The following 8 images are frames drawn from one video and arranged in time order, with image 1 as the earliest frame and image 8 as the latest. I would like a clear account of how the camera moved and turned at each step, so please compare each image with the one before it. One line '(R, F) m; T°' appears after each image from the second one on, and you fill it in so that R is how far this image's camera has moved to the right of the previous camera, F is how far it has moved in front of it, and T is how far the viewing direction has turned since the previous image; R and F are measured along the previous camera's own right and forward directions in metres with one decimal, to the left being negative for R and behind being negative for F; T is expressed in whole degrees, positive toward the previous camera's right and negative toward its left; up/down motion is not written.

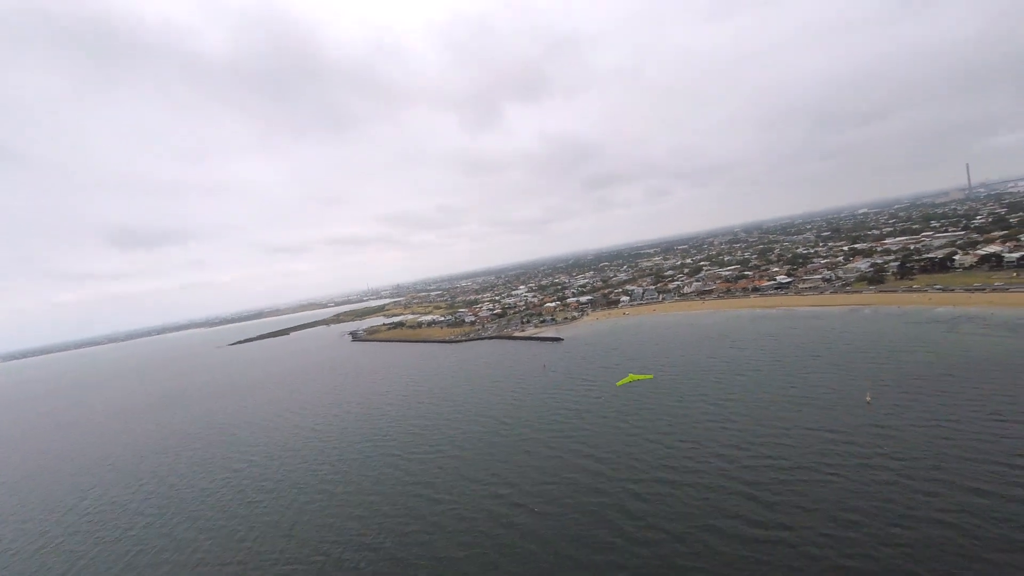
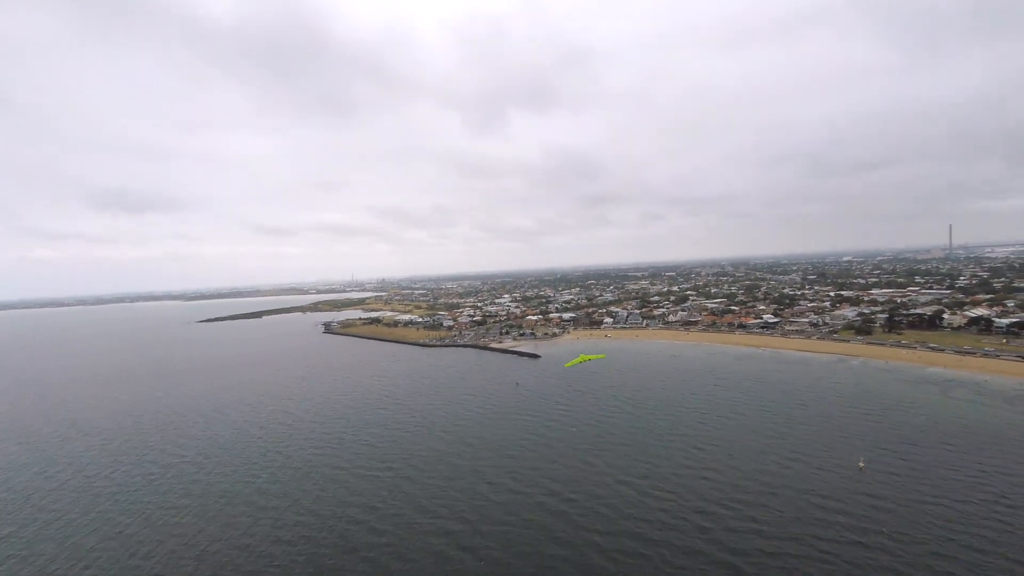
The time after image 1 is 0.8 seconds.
(+0.3, +2.5) m; +2°
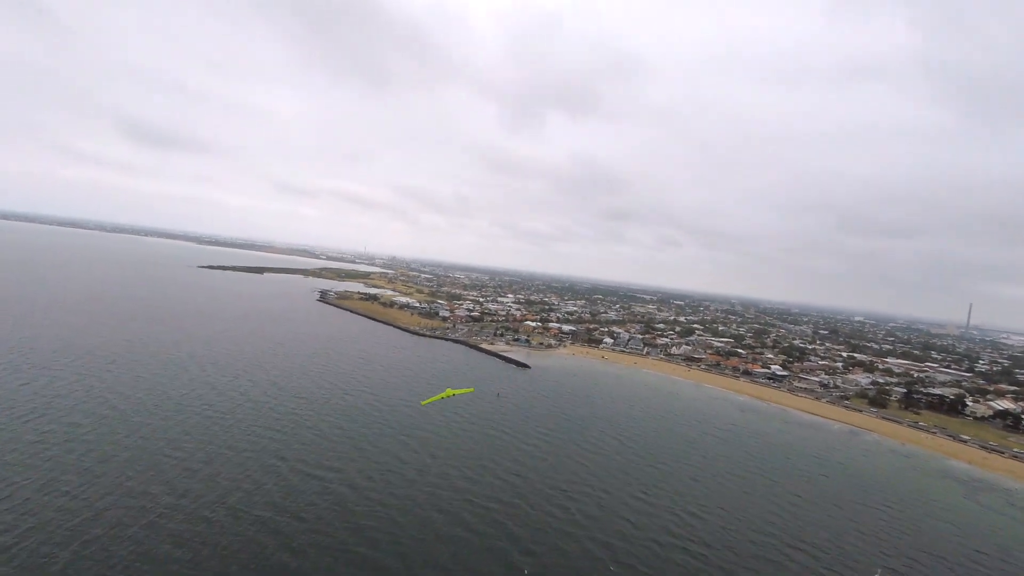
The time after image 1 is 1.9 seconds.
(+0.4, +3.3) m; -1°
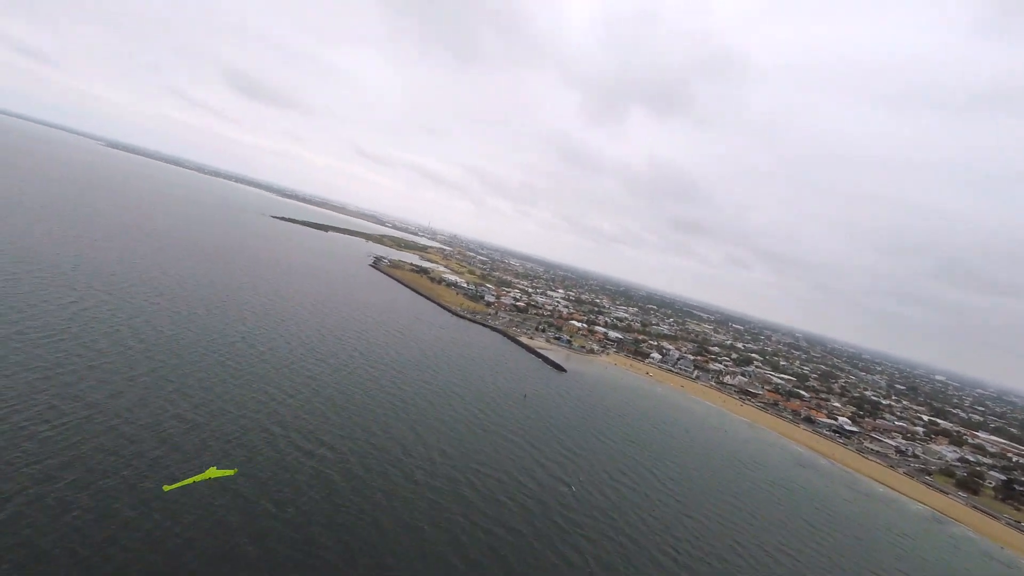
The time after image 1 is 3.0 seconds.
(+0.3, +3.2) m; -6°
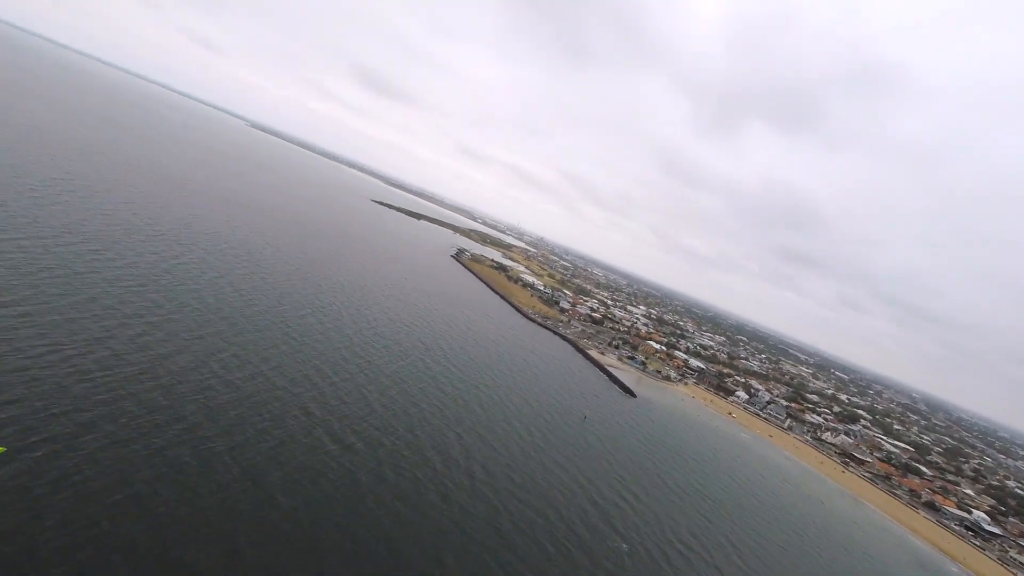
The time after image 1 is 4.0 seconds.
(+0.3, +2.9) m; -10°
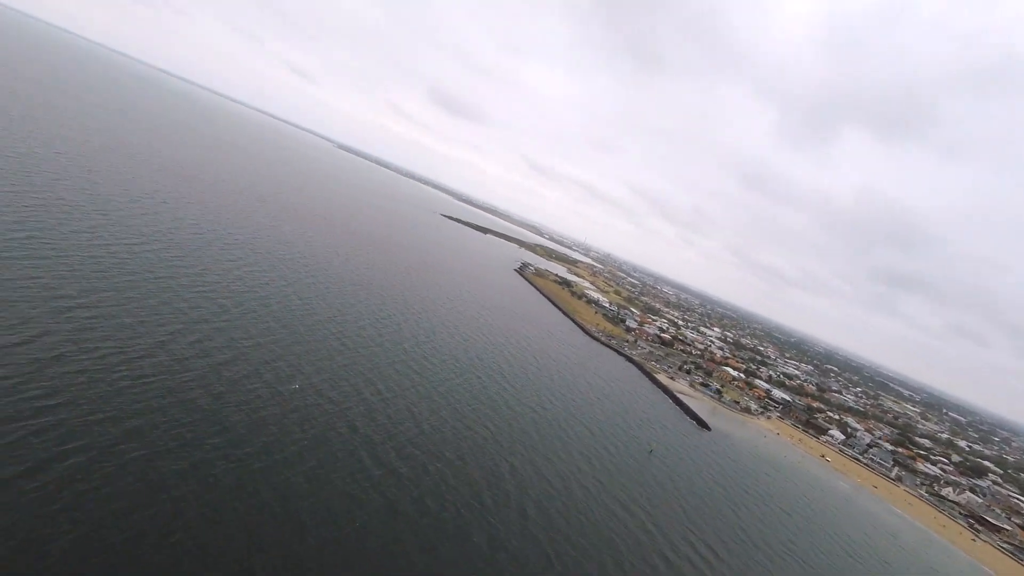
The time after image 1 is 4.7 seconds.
(+0.2, +2.1) m; -8°
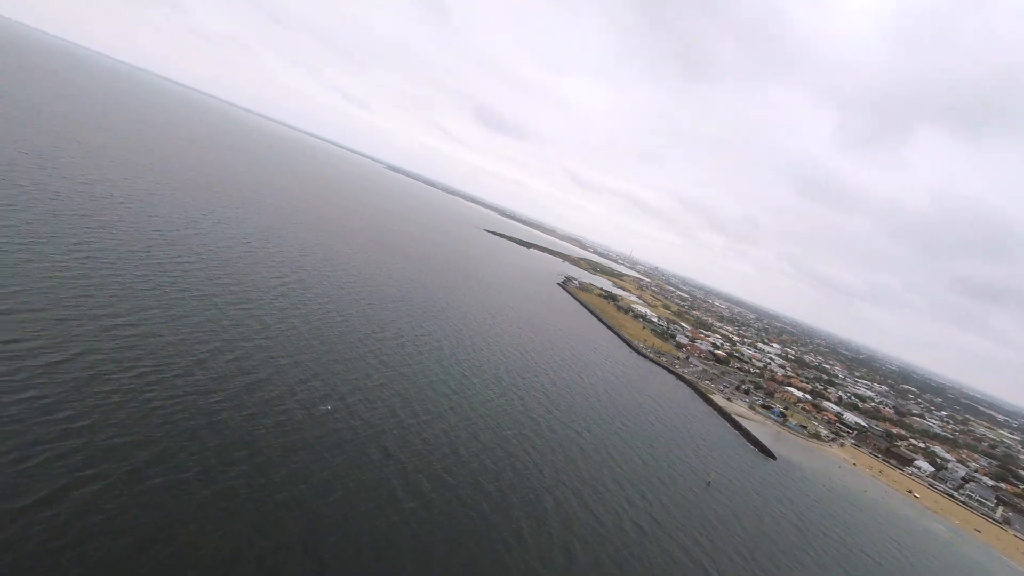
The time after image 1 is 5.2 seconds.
(+0.2, +1.6) m; -6°
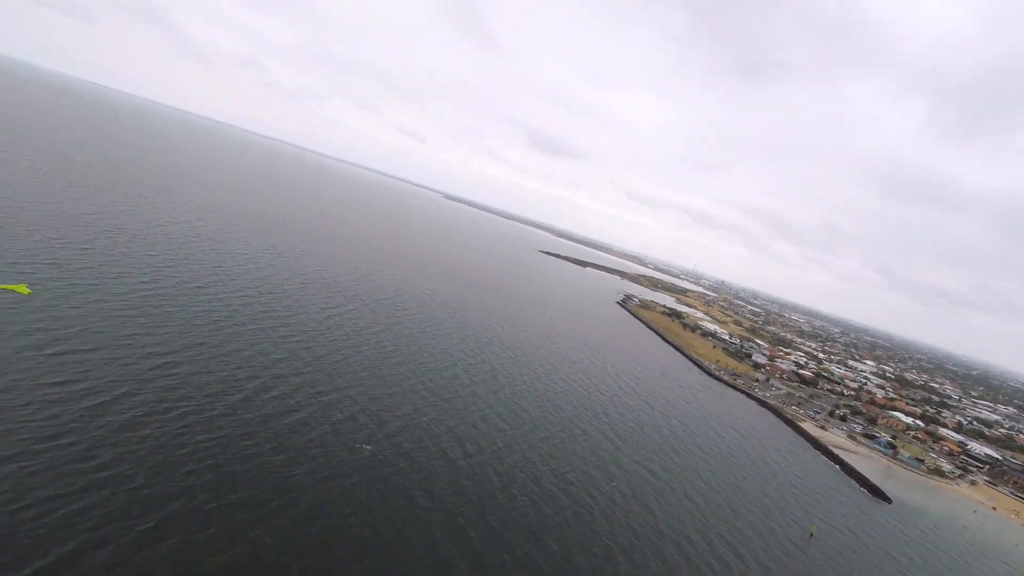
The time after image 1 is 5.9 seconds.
(+0.2, +2.2) m; -7°
